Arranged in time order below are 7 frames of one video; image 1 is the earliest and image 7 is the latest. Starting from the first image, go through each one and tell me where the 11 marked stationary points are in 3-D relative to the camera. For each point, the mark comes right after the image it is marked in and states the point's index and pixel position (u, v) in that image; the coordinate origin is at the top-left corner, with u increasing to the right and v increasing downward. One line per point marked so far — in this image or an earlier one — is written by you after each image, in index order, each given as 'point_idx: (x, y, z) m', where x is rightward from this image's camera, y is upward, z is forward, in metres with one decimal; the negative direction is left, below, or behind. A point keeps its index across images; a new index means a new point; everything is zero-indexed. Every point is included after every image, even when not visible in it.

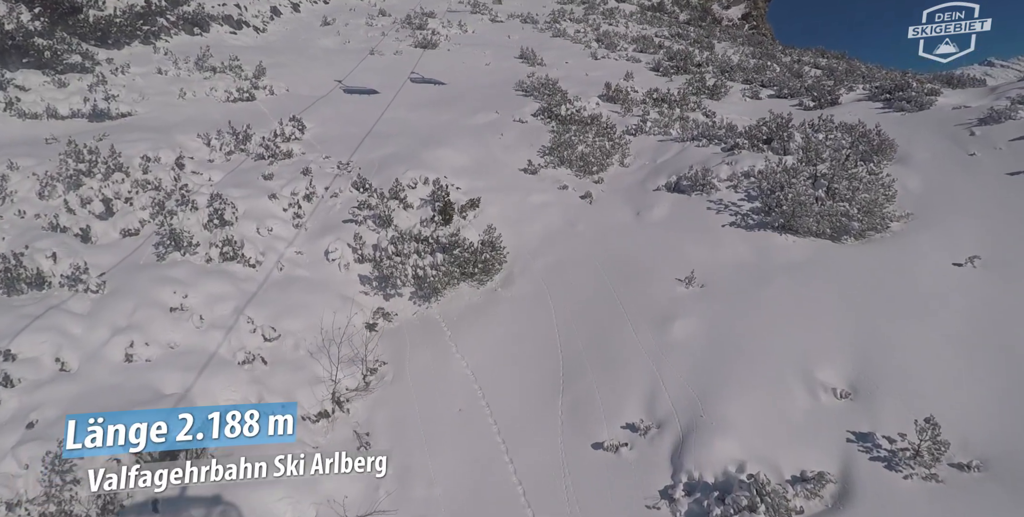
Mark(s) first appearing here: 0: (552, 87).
0: (+1.1, +4.8, +14.5) m
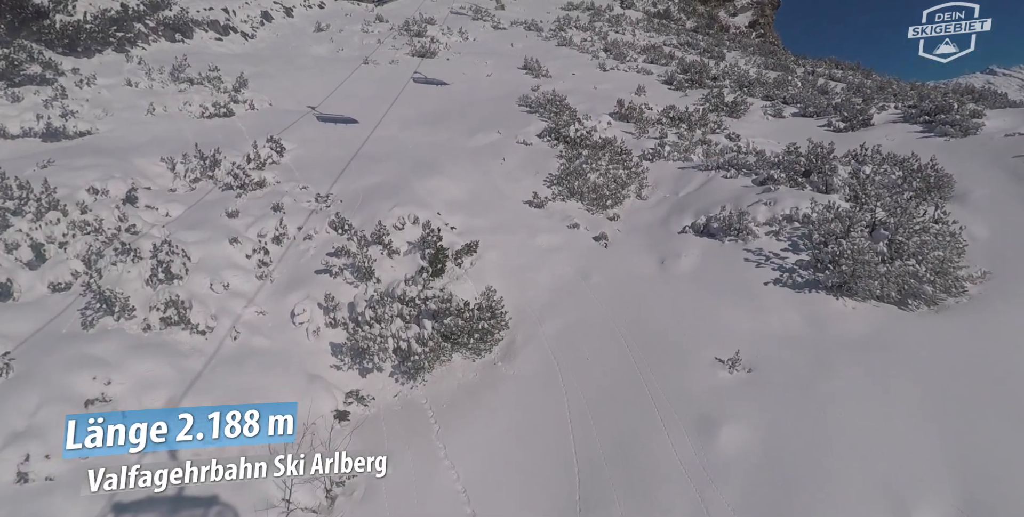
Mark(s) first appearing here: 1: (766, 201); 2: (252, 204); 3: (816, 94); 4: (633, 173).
0: (+1.2, +4.0, +13.3) m
1: (+3.9, +0.9, +8.0) m
2: (-4.1, +0.8, +8.2) m
3: (+9.4, +5.1, +16.0) m
4: (+2.3, +1.7, +10.0) m
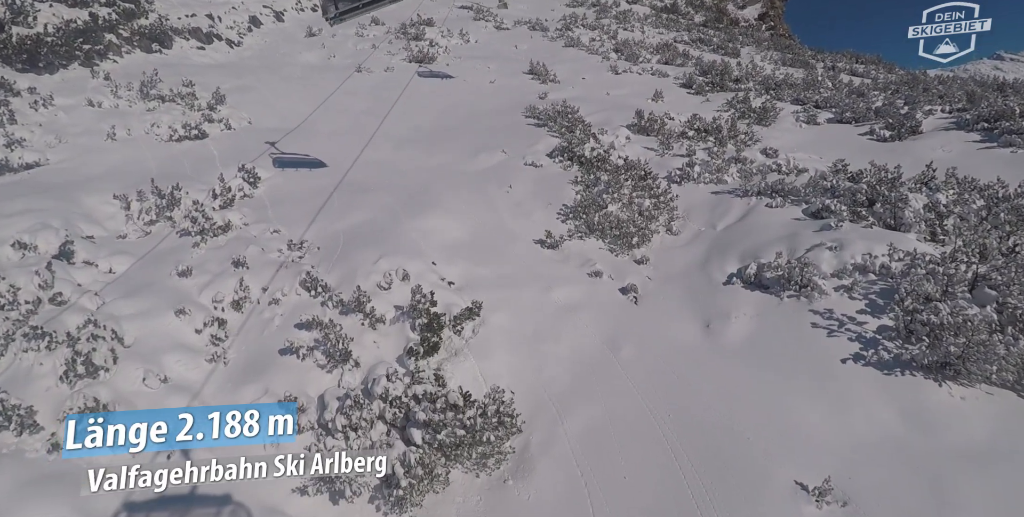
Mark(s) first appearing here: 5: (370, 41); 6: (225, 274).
0: (+1.4, +3.3, +11.9) m
1: (+4.0, +0.2, +6.6) m
2: (-4.0, 0.0, +6.9) m
3: (+9.5, +4.5, +14.5) m
4: (+2.5, +0.9, +8.6) m
5: (-5.2, +8.0, +19.0) m
6: (-3.5, -0.2, +6.4) m
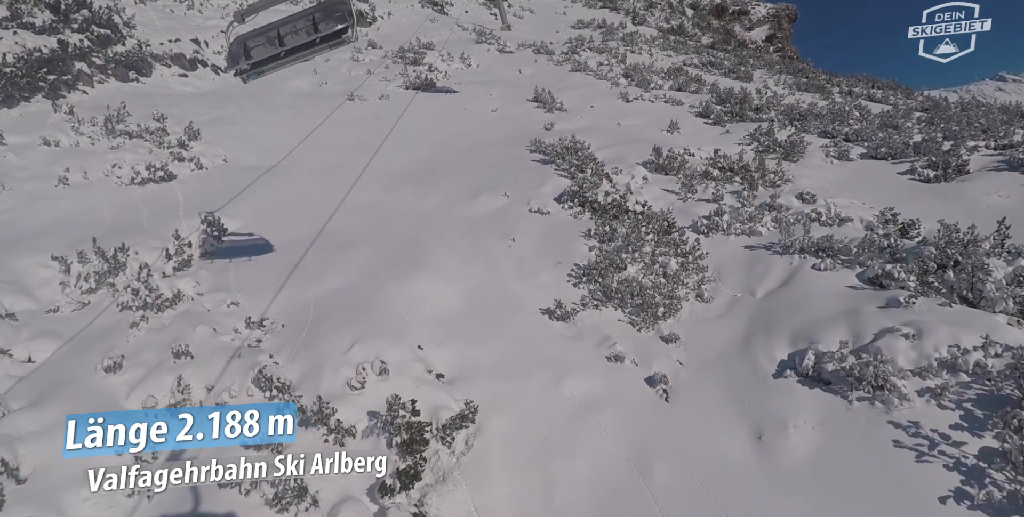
0: (+1.4, +2.2, +10.8) m
1: (+4.1, -0.8, +5.4) m
2: (-4.0, -0.9, +5.7) m
3: (+9.6, +3.4, +13.4) m
4: (+2.5, 0.0, +7.4) m
5: (-5.1, +6.7, +18.1) m
6: (-3.5, -1.1, +5.2) m
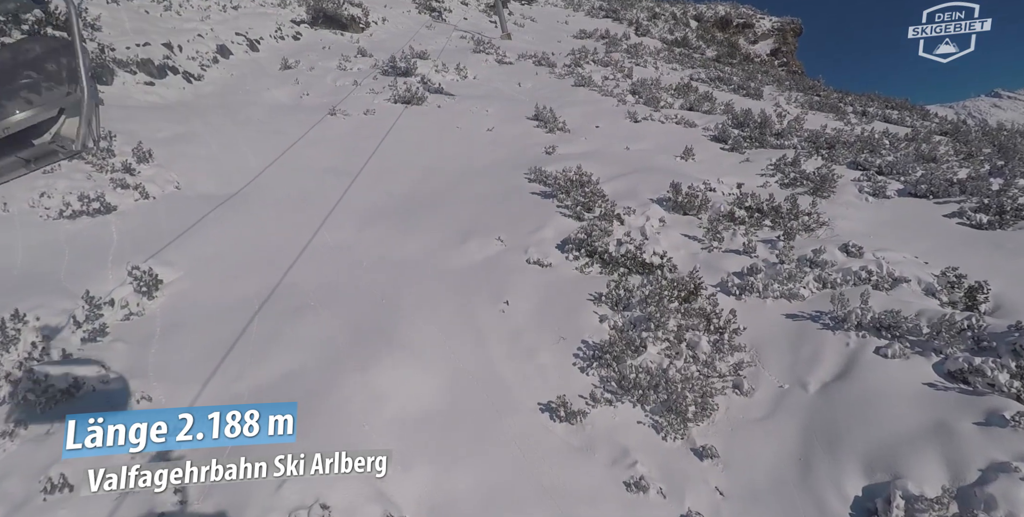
0: (+1.4, +1.3, +9.5) m
1: (+4.0, -1.7, +4.0) m
2: (-4.0, -1.6, +4.3) m
3: (+9.6, +2.3, +12.1) m
4: (+2.4, -0.9, +6.0) m
5: (-5.1, +5.9, +16.7) m
6: (-3.6, -1.9, +3.8) m
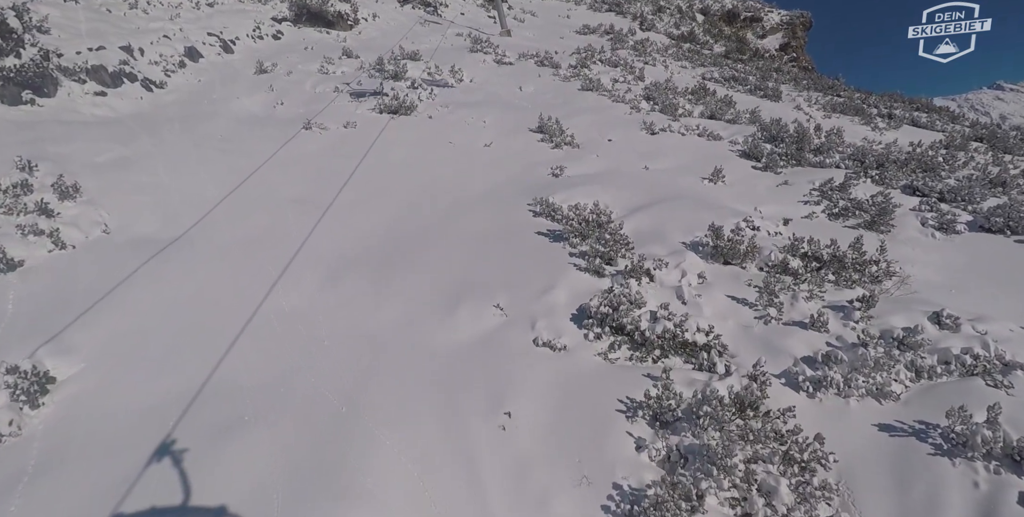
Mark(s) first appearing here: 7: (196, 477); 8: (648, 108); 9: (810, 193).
0: (+1.4, +0.5, +7.8) m
1: (+4.0, -2.6, +2.4) m
2: (-4.0, -2.6, +2.7) m
3: (+9.6, +1.5, +10.5) m
4: (+2.5, -1.8, +4.4) m
5: (-5.1, +5.1, +15.0) m
6: (-3.6, -2.8, +2.2) m
7: (-2.6, -1.8, +4.2) m
8: (+4.0, +4.4, +15.1) m
9: (+5.9, +1.2, +10.3) m
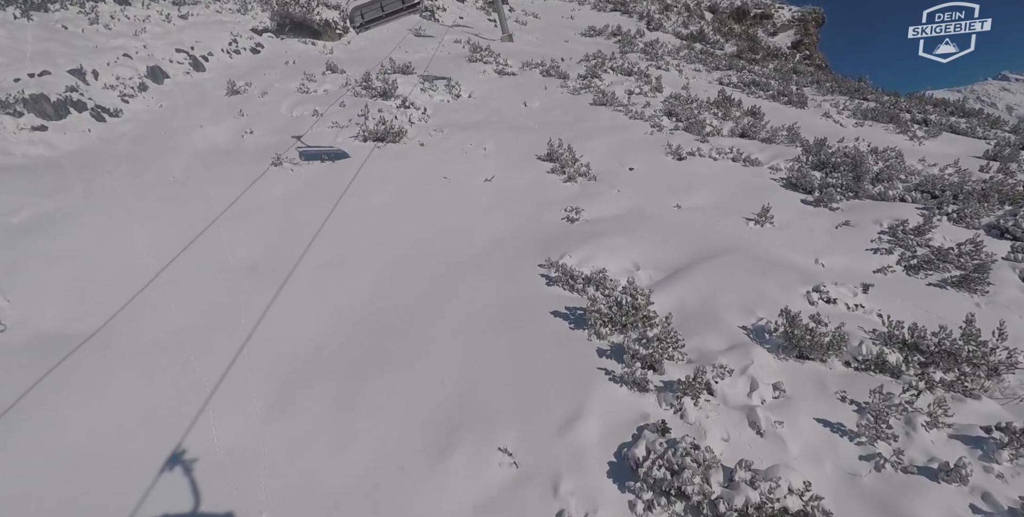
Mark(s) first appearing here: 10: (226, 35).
0: (+1.5, -0.6, +6.1) m
1: (+4.1, -3.6, +0.6) m
2: (-3.9, -3.7, +1.0) m
3: (+9.7, +0.5, +8.6) m
4: (+2.6, -2.9, +2.6) m
5: (-5.0, +4.0, +13.3) m
6: (-3.4, -3.9, +0.5) m
7: (-2.5, -2.9, +2.5) m
8: (+4.1, +3.4, +13.4) m
9: (+6.0, +0.3, +8.5) m
10: (-8.9, +6.9, +16.1) m
